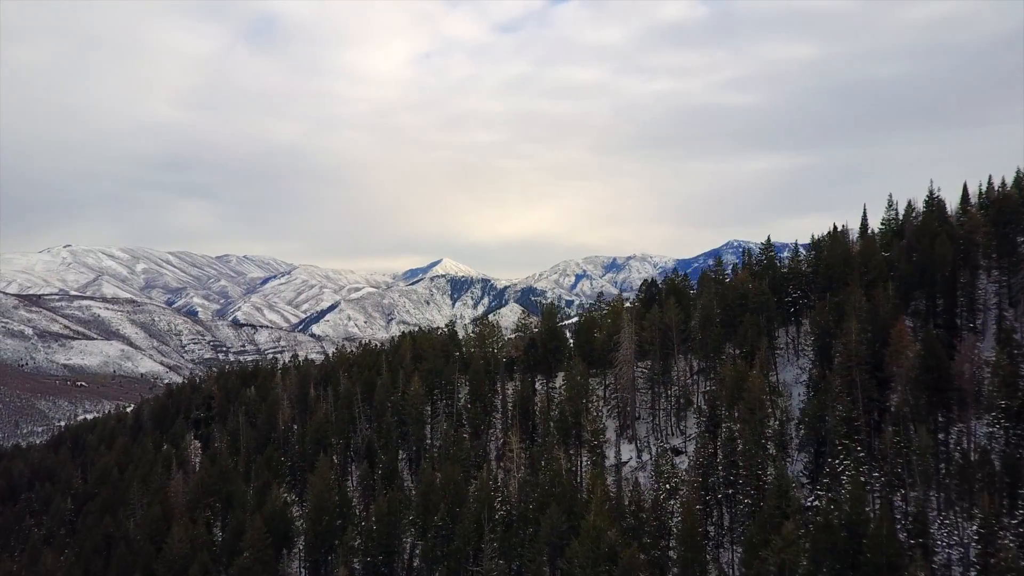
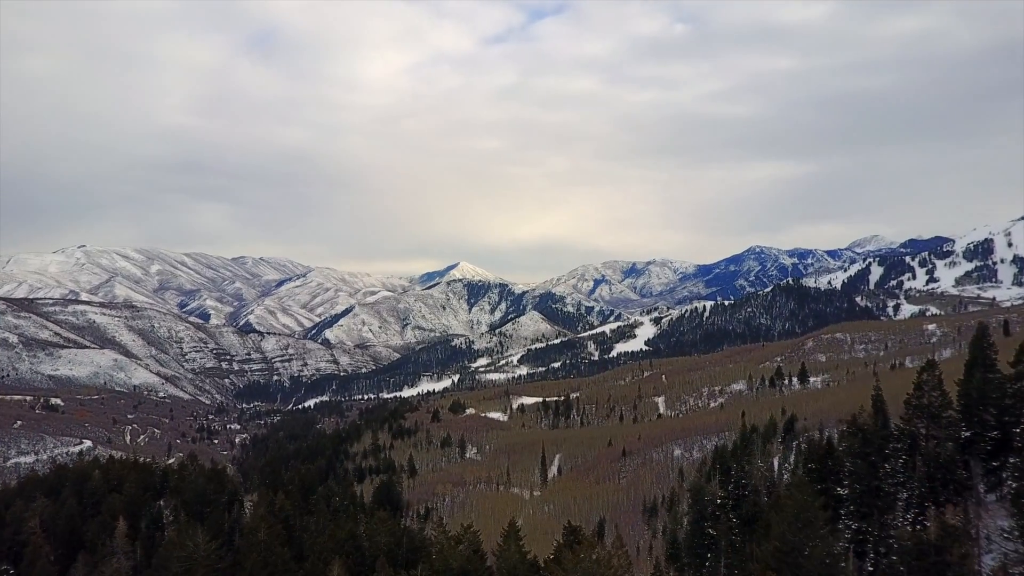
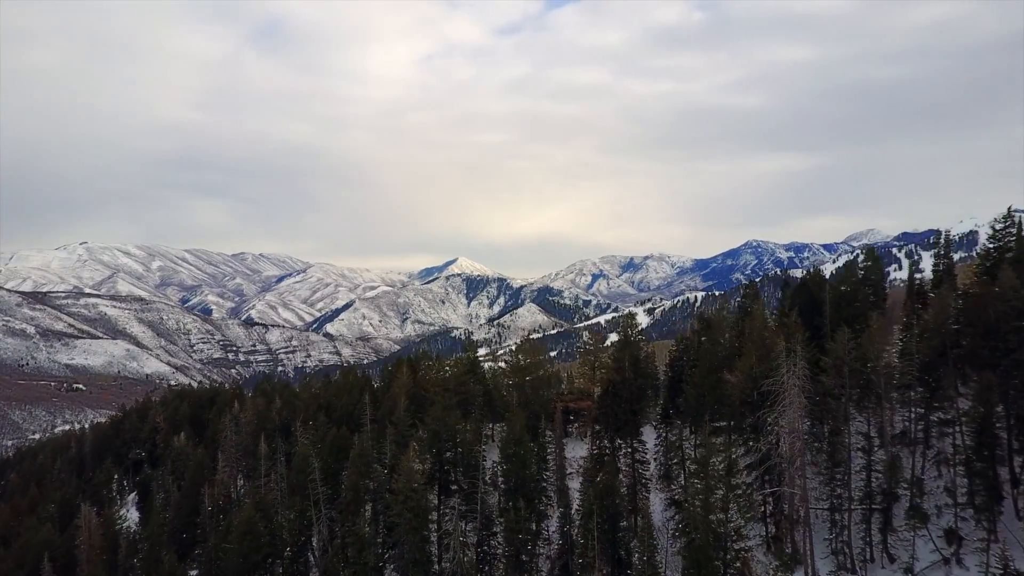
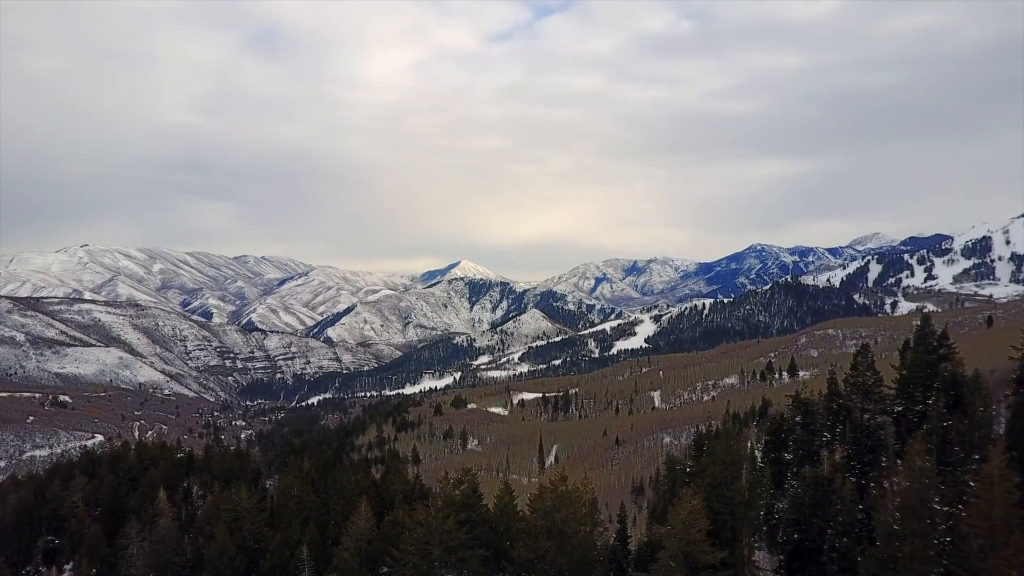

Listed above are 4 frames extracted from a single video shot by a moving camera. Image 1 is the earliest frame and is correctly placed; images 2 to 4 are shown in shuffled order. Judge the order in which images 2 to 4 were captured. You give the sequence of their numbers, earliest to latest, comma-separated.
3, 4, 2
